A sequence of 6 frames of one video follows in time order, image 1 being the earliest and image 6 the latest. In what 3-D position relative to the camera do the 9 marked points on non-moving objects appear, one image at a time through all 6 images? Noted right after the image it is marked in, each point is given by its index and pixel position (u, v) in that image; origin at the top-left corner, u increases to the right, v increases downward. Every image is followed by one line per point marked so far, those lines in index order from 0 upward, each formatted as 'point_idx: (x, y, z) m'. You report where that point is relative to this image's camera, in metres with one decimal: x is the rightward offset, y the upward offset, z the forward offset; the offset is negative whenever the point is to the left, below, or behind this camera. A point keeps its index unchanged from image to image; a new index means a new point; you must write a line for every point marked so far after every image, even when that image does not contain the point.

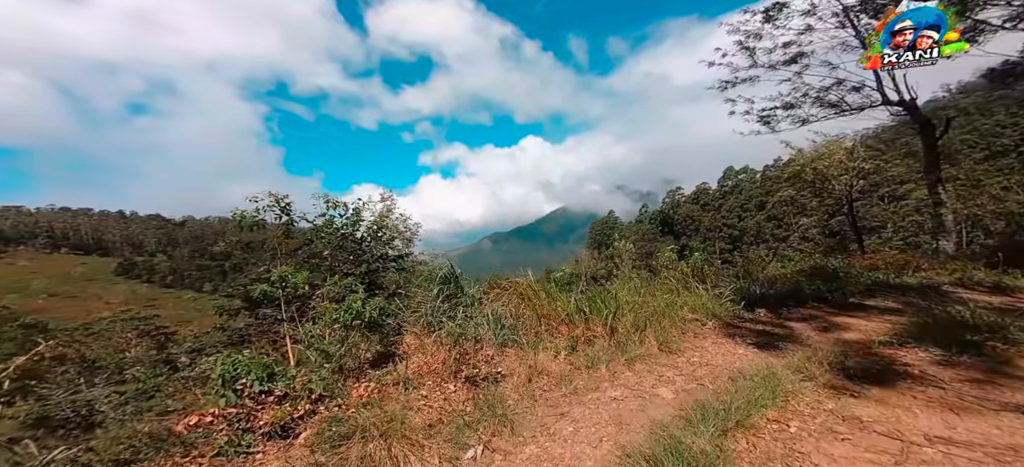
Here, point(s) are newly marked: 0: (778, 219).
0: (+12.9, +0.7, +19.7) m
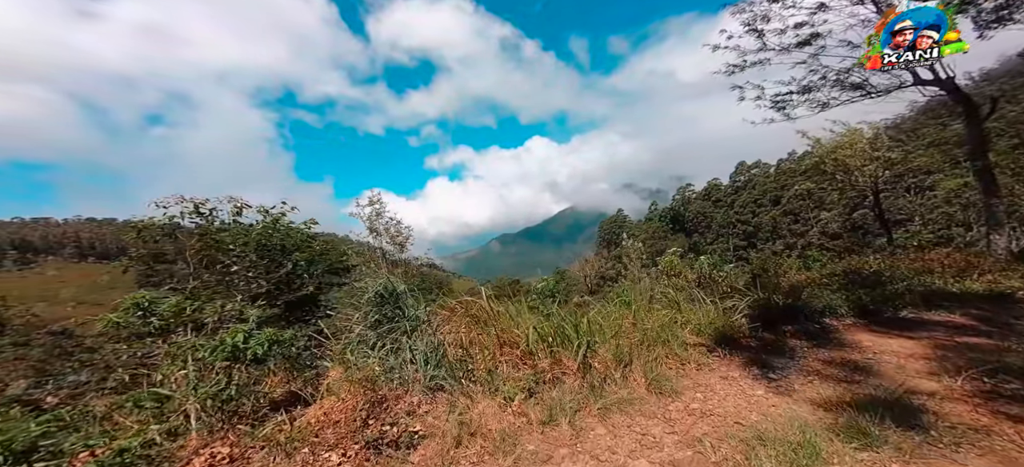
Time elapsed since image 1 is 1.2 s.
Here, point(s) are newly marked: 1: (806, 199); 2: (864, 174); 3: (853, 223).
0: (+13.2, +0.9, +18.9) m
1: (+11.8, +1.4, +16.3) m
2: (+9.4, +1.6, +10.8) m
3: (+11.0, +0.3, +13.1) m
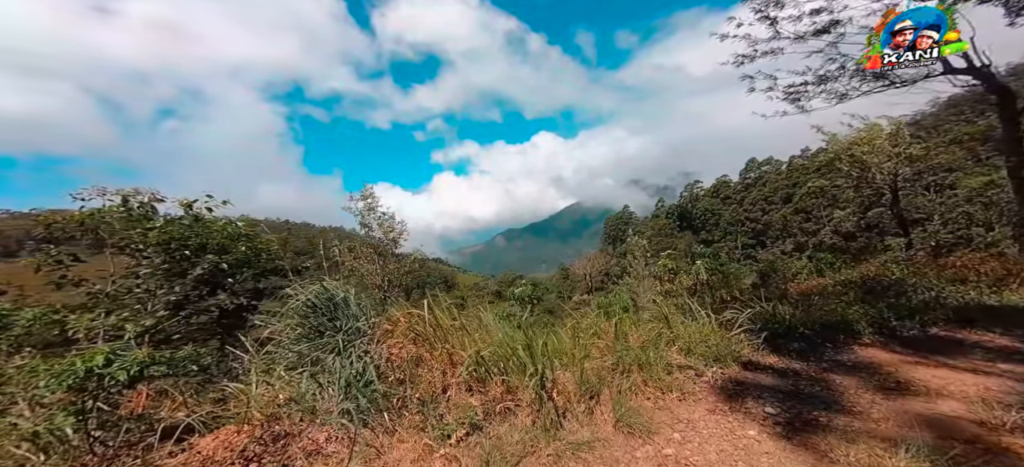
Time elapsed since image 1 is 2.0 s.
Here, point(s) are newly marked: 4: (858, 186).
0: (+13.2, +1.0, +18.3) m
1: (+11.9, +1.4, +15.7) m
2: (+9.3, +1.6, +10.2) m
3: (+10.9, +0.3, +12.5) m
4: (+9.7, +1.3, +11.4) m
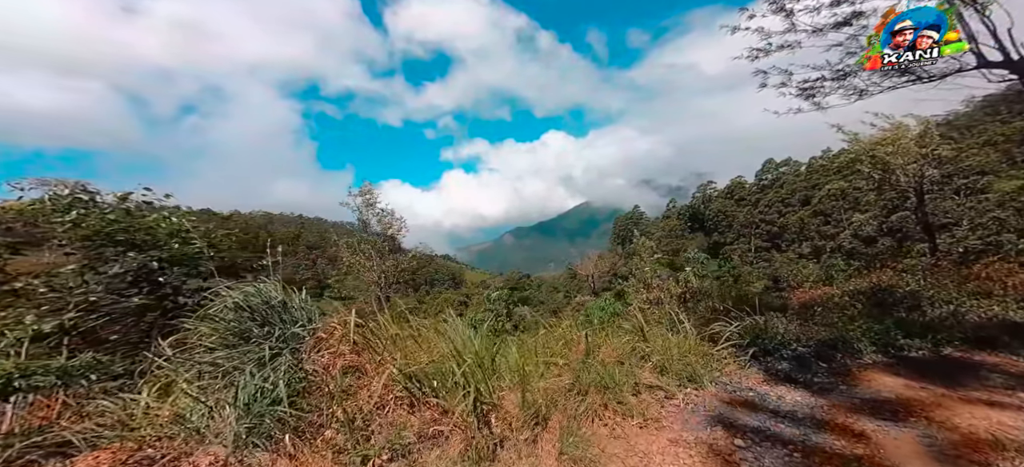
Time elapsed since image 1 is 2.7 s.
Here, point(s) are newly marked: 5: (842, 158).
0: (+13.5, +0.8, +17.6) m
1: (+12.1, +1.3, +15.1) m
2: (+9.5, +1.5, +9.7) m
3: (+11.1, +0.2, +12.0) m
4: (+9.9, +1.2, +10.9) m
5: (+9.3, +2.1, +11.3) m
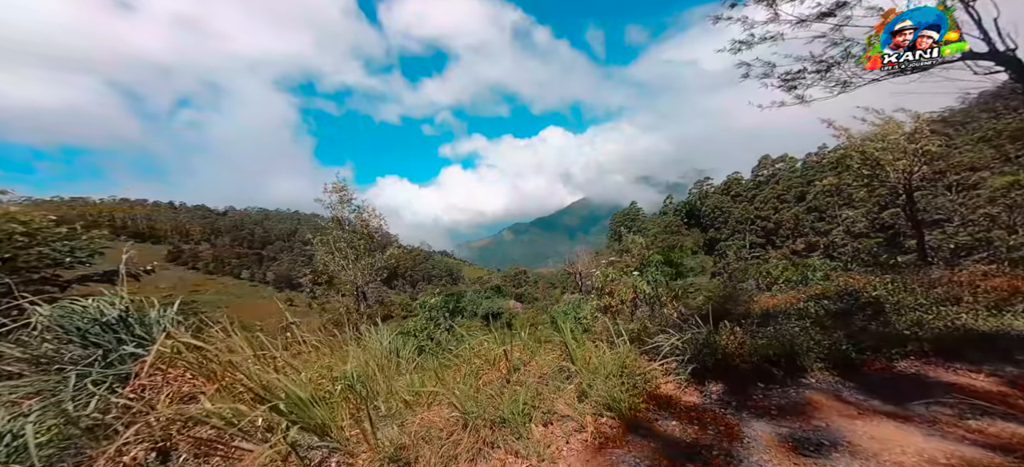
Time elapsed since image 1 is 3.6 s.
0: (+13.3, +1.0, +17.7) m
1: (+11.9, +1.4, +15.1) m
2: (+9.2, +1.5, +9.7) m
3: (+10.9, +0.3, +12.0) m
4: (+9.6, +1.3, +10.9) m
5: (+9.0, +2.2, +11.4) m
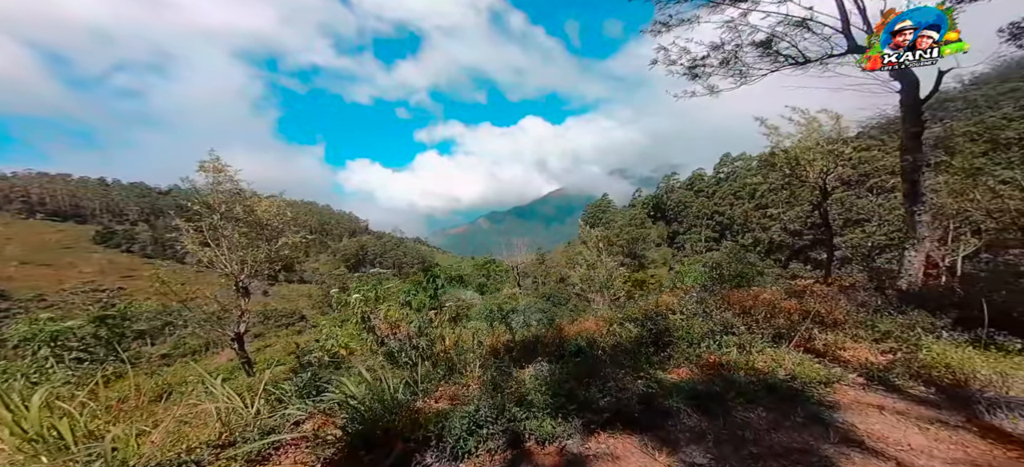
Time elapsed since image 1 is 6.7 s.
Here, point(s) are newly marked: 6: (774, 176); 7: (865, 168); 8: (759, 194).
0: (+11.4, +1.2, +18.2) m
1: (+10.1, +1.5, +15.6) m
2: (+7.7, +1.6, +10.0) m
3: (+9.3, +0.4, +12.4) m
4: (+8.1, +1.4, +11.2) m
5: (+7.5, +2.3, +11.6) m
6: (+8.5, +1.8, +13.1) m
7: (+8.3, +1.6, +9.6) m
8: (+11.9, +2.0, +19.6) m
